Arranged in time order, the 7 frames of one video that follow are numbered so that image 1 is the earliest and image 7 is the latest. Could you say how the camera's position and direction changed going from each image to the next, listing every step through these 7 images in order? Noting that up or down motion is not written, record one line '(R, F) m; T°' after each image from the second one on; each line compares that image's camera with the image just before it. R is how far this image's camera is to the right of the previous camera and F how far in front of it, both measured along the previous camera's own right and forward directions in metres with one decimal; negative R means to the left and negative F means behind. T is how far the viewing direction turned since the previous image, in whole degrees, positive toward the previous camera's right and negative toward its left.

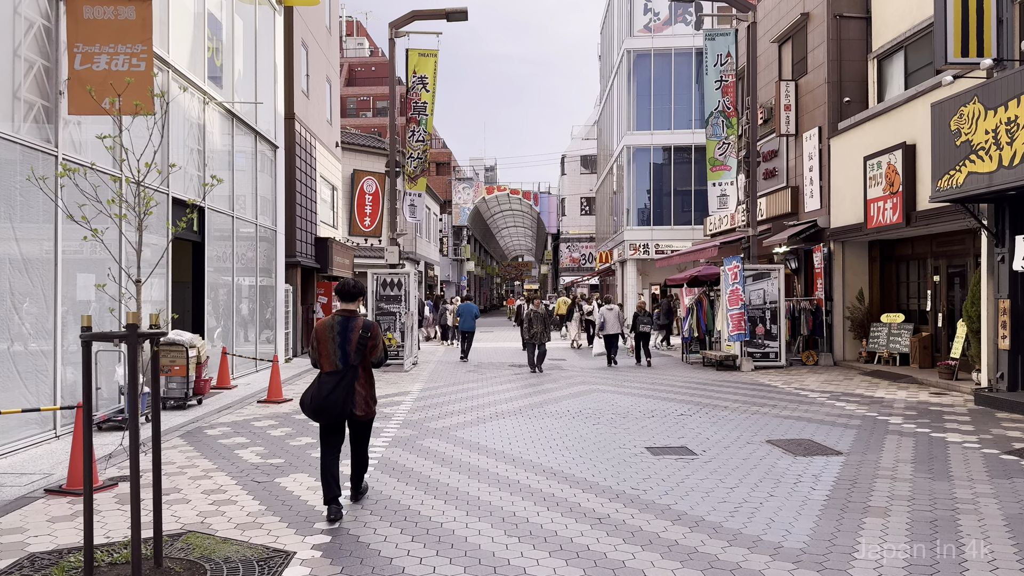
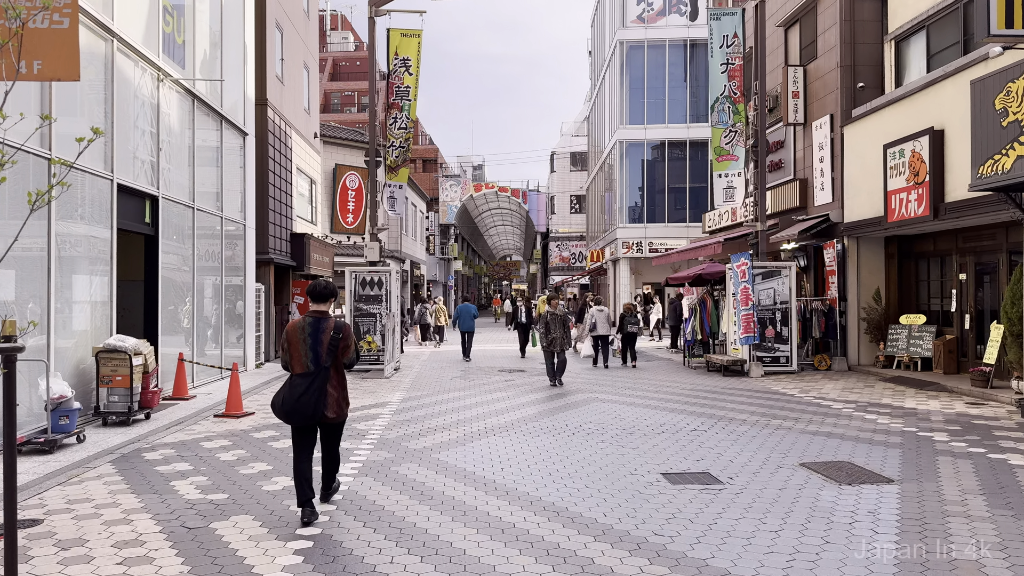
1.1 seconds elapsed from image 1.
(0.0, +1.3) m; +1°
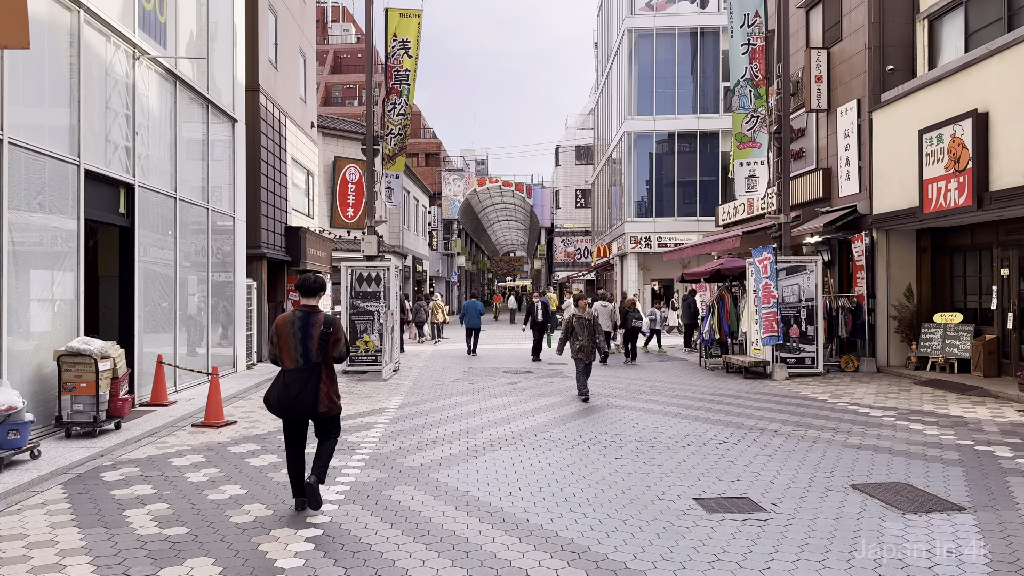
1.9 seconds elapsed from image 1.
(-0.1, +1.0) m; 0°
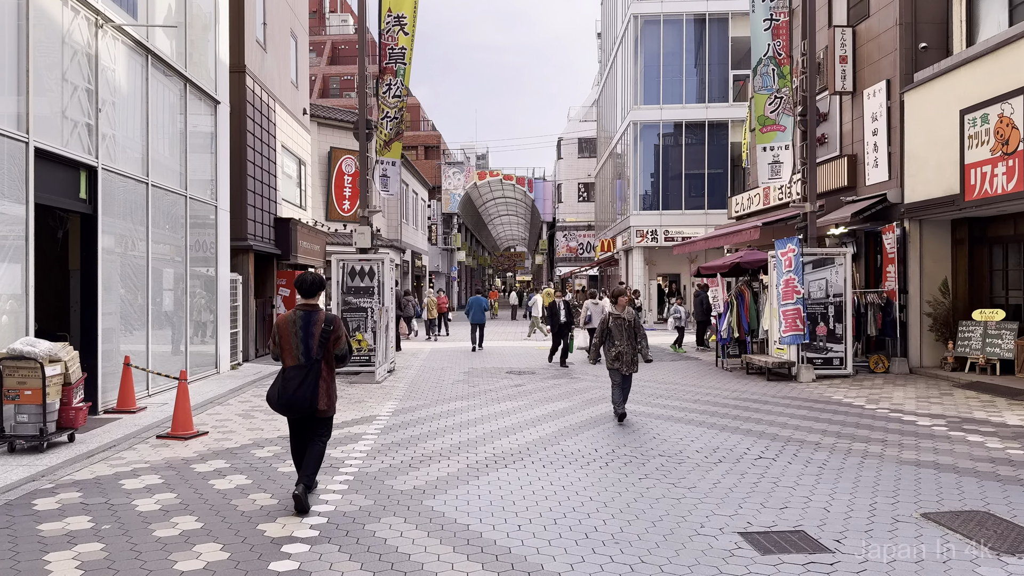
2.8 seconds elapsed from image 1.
(-0.1, +1.1) m; 0°
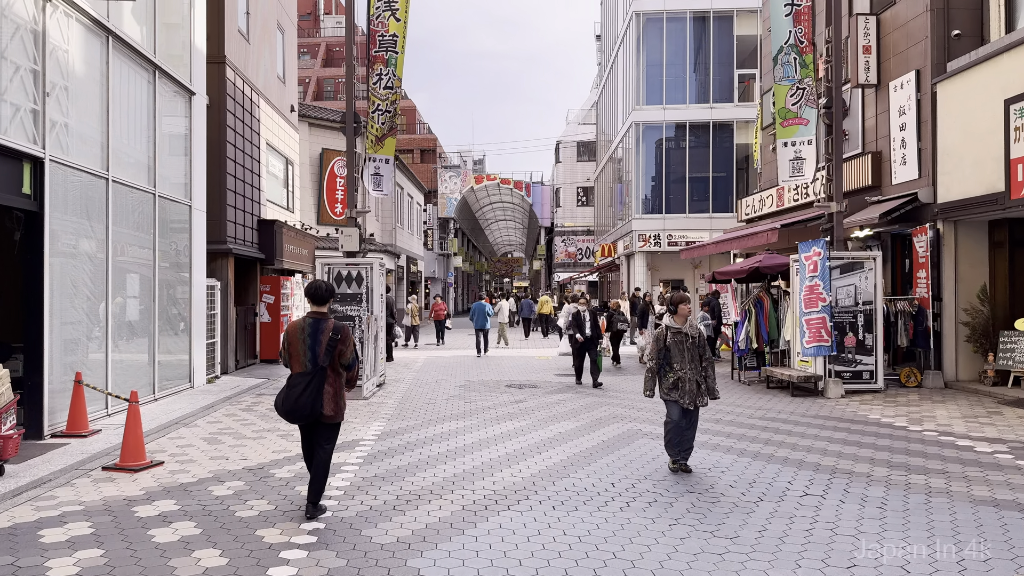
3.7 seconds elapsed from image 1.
(-0.1, +1.1) m; 0°
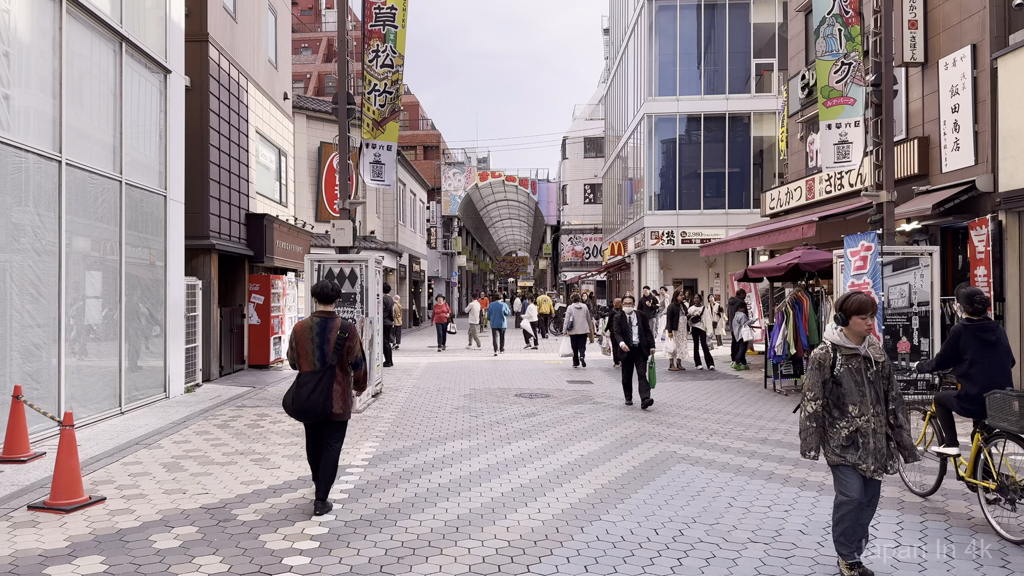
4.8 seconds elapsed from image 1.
(-0.1, +1.3) m; 0°
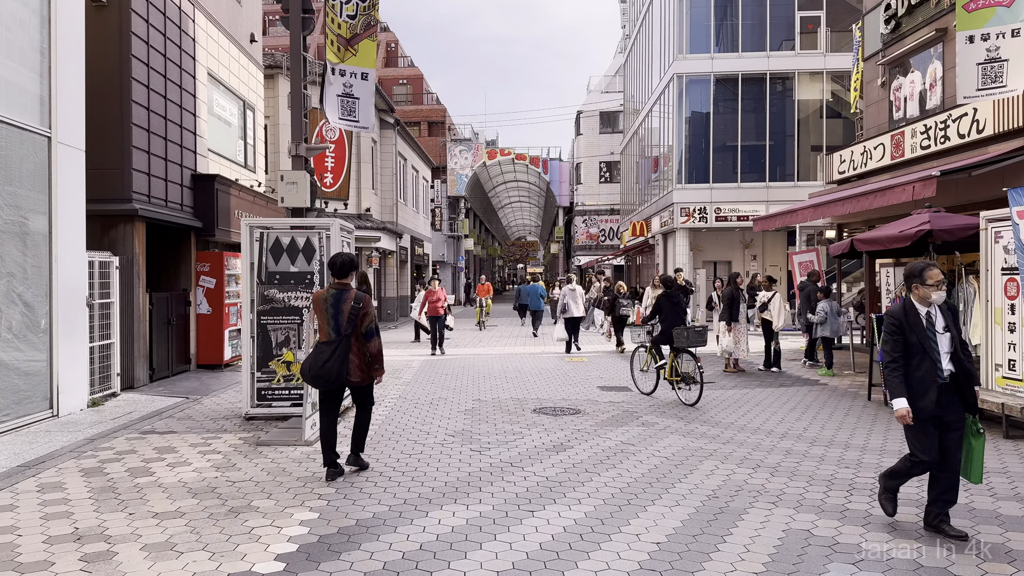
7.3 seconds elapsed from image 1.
(-0.1, +3.3) m; -1°
